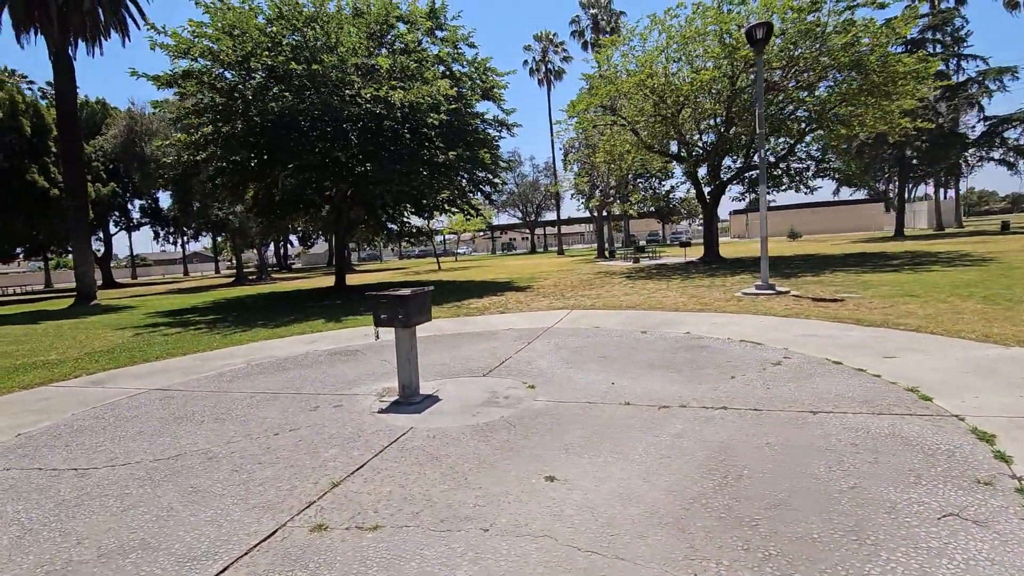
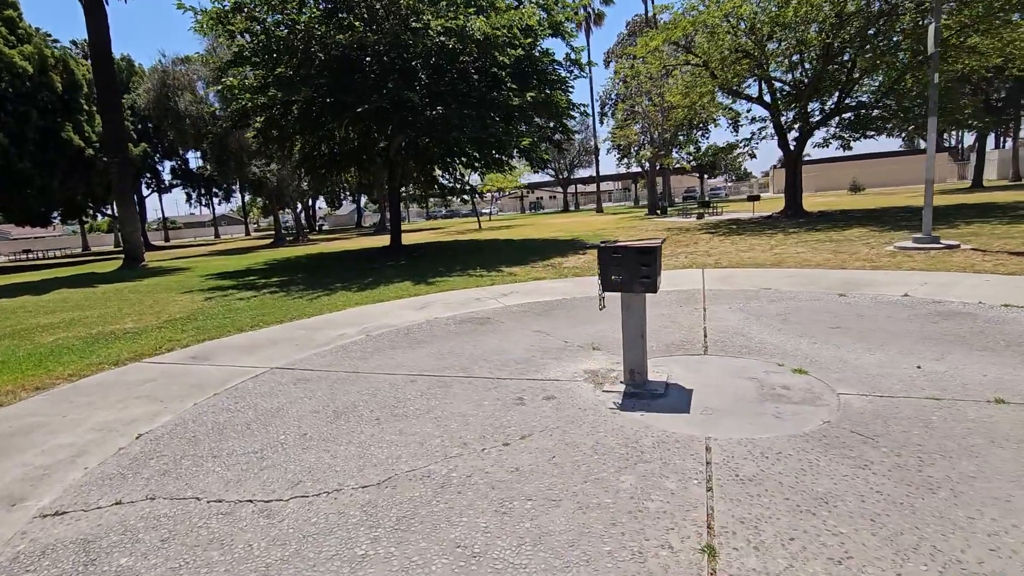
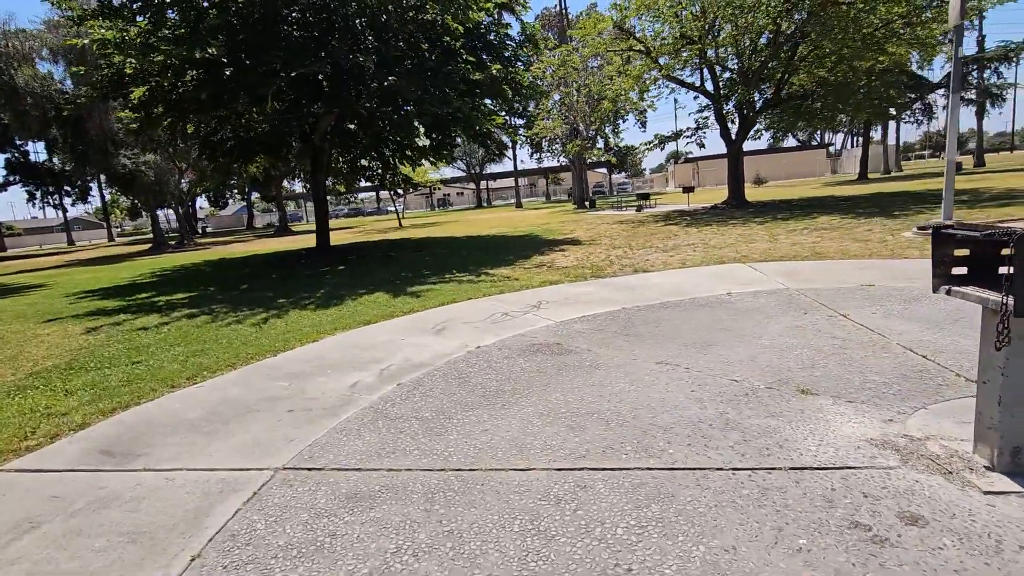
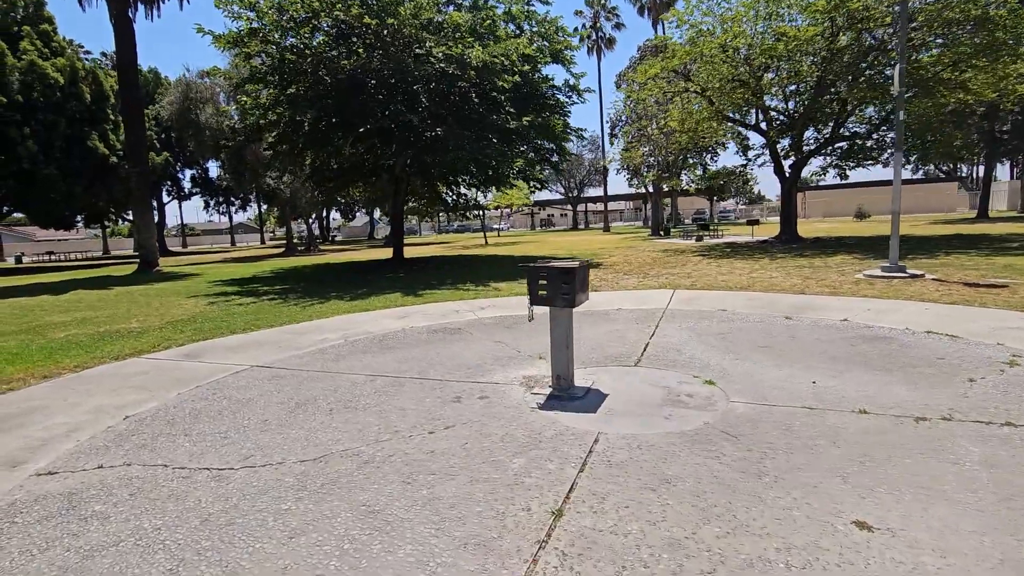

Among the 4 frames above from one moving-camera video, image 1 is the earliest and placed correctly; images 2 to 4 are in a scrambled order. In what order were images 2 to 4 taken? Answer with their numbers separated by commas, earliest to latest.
4, 2, 3
